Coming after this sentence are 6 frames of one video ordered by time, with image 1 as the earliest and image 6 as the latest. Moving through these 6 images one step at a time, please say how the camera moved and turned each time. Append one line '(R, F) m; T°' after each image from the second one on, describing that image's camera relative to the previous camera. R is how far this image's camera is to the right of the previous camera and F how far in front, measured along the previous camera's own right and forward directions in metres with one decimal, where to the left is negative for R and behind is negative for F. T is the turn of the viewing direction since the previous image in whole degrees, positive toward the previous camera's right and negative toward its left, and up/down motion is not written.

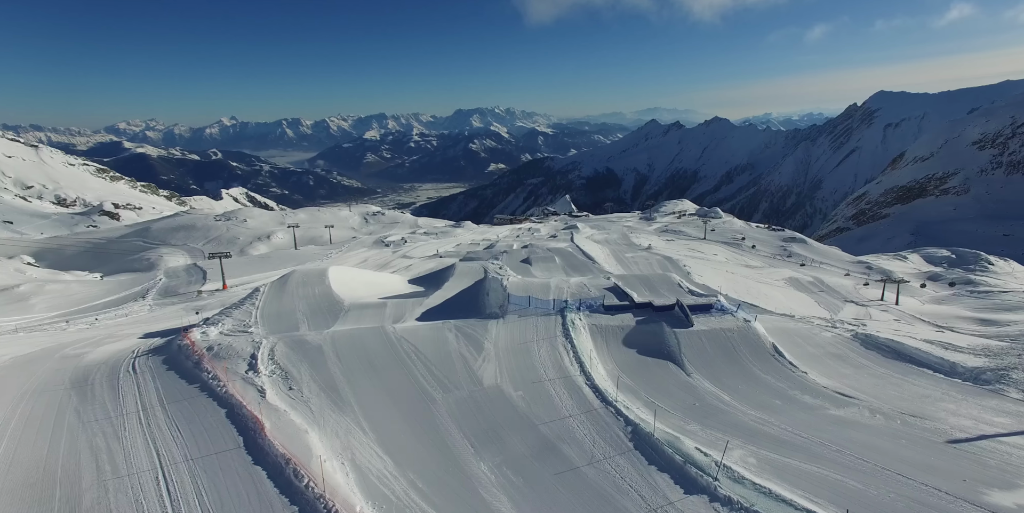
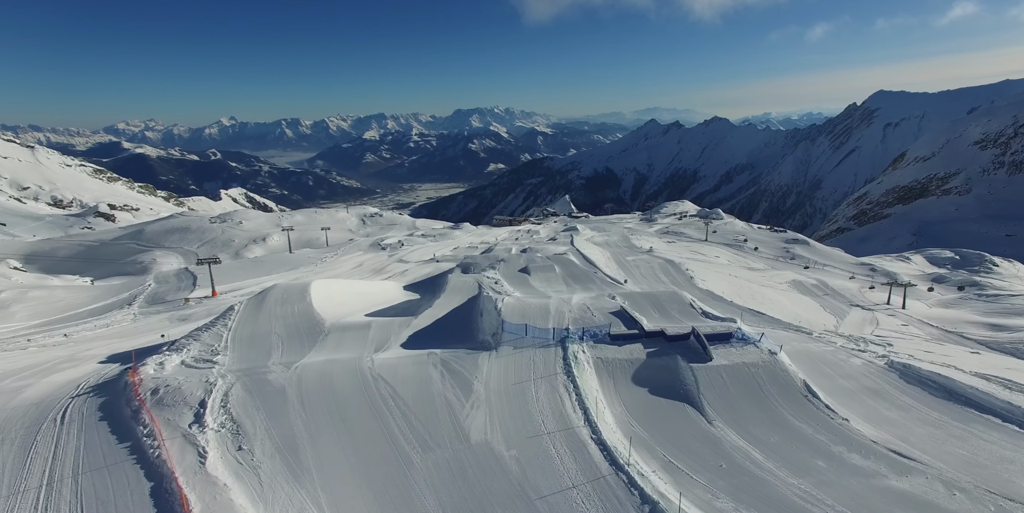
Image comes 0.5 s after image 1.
(+0.1, +0.9) m; 0°
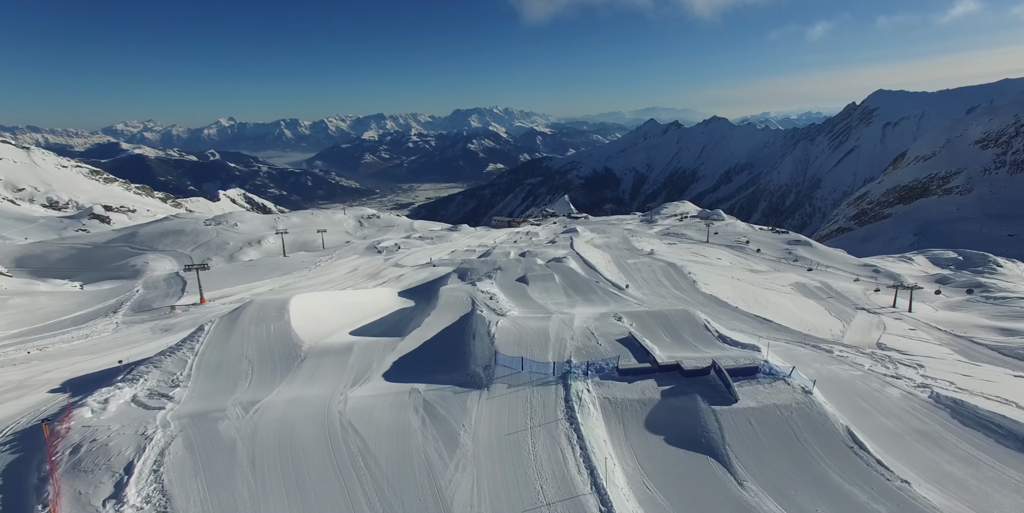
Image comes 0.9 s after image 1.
(+0.1, +0.9) m; 0°
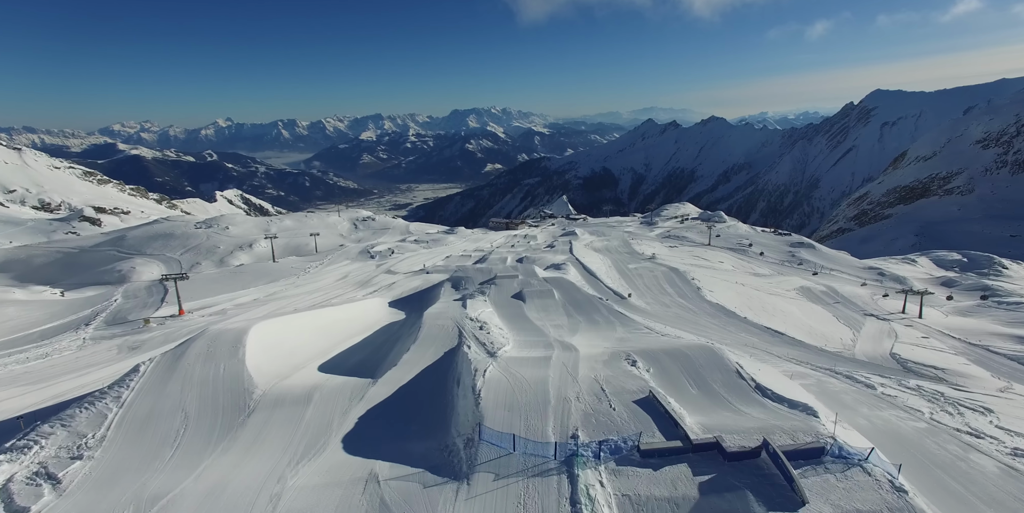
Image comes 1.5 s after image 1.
(+0.1, +1.5) m; 0°
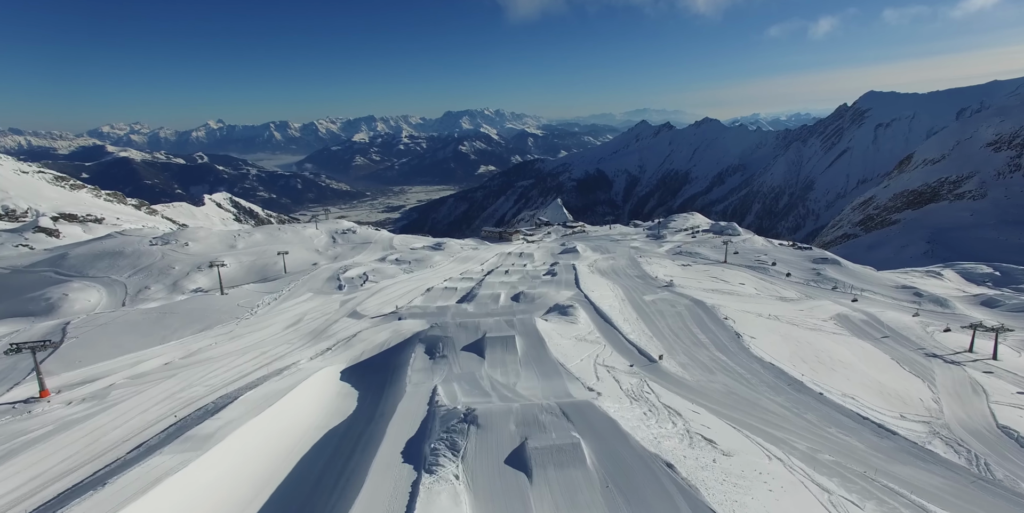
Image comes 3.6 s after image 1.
(0.0, +7.2) m; +1°
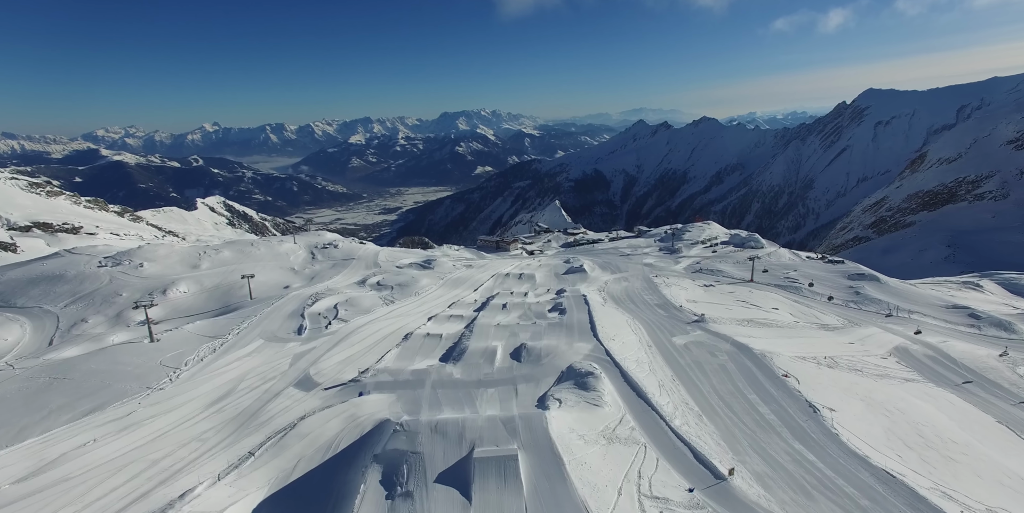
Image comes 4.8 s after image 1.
(0.0, +7.3) m; 0°
